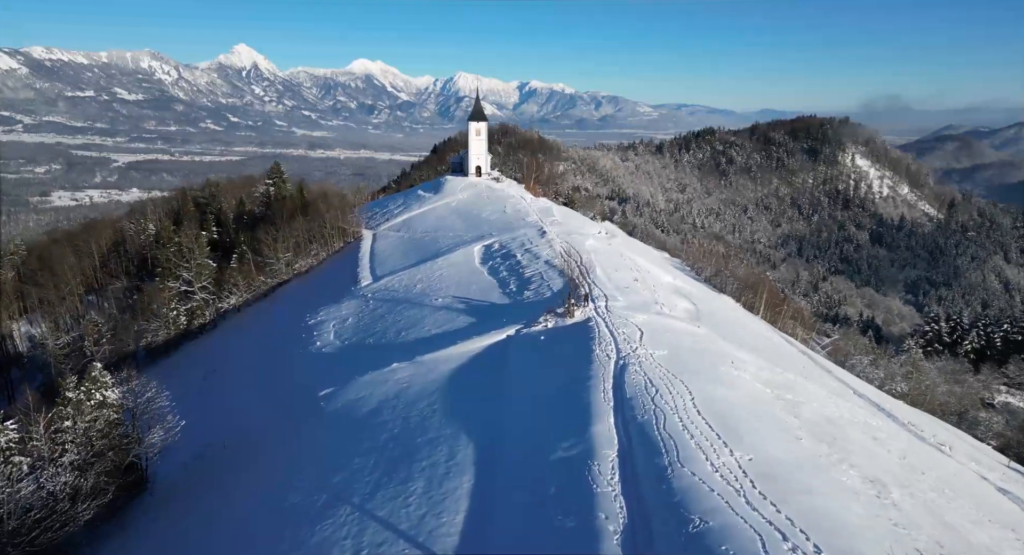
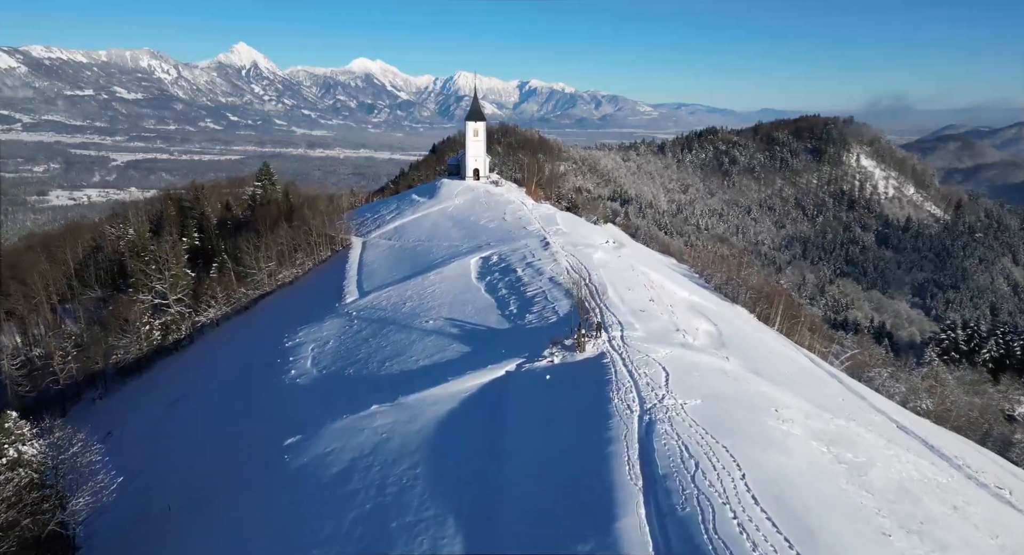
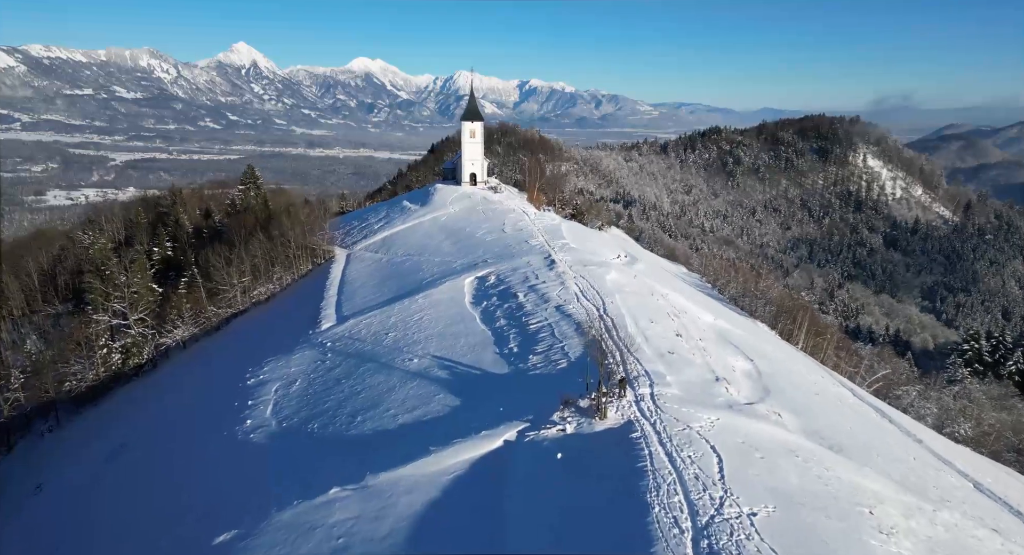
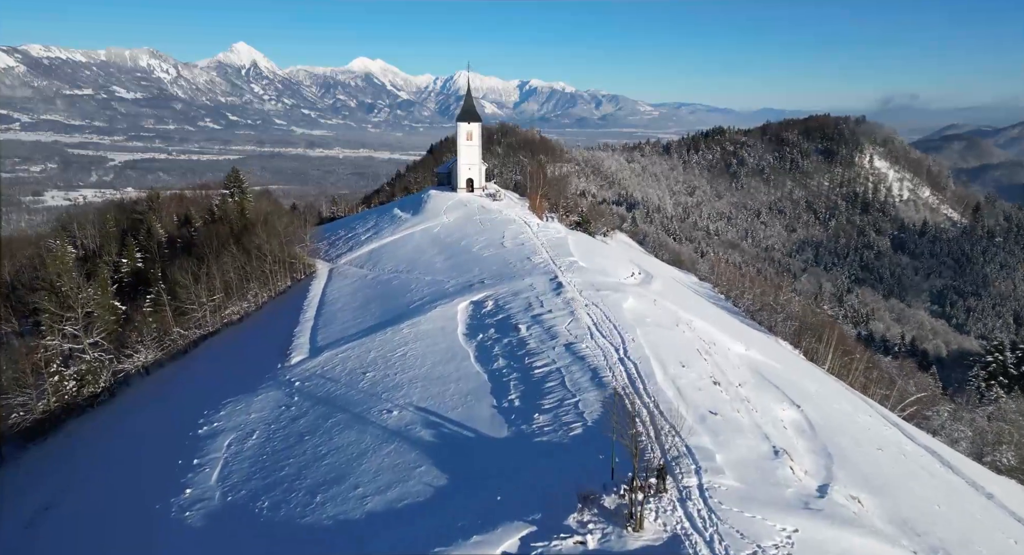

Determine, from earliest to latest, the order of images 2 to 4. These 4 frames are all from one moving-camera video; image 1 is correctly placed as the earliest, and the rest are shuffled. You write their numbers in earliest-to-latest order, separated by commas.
2, 3, 4
